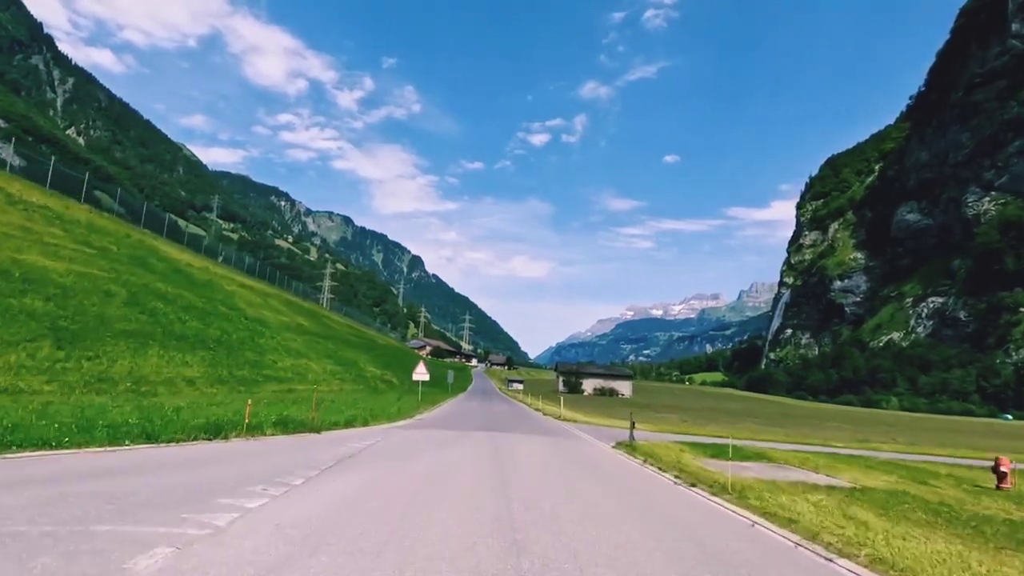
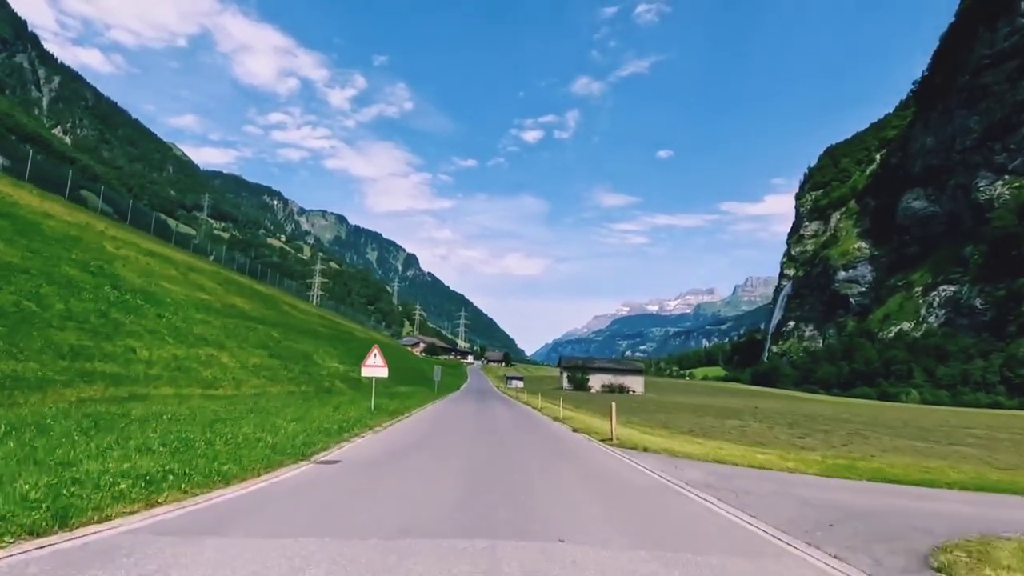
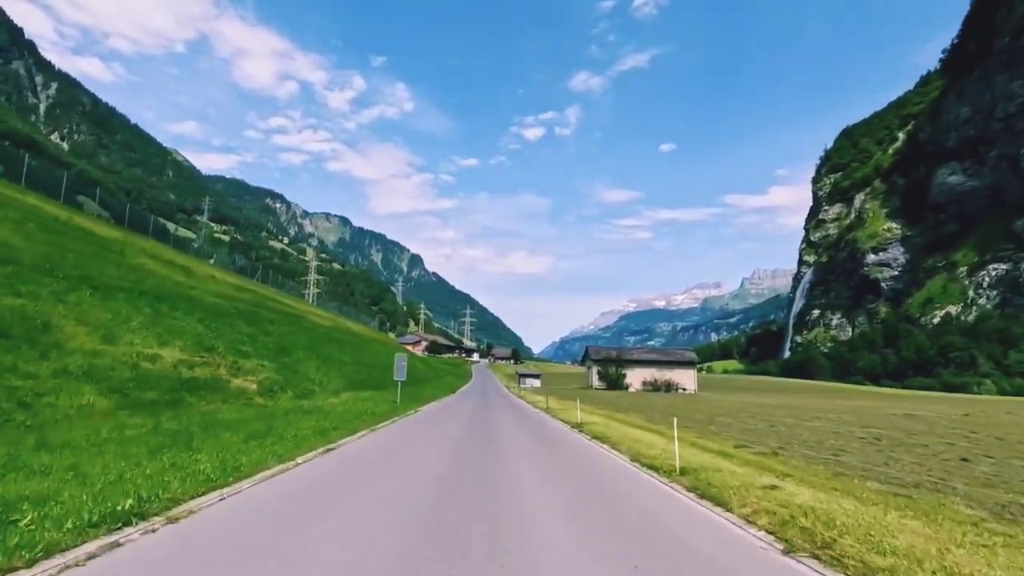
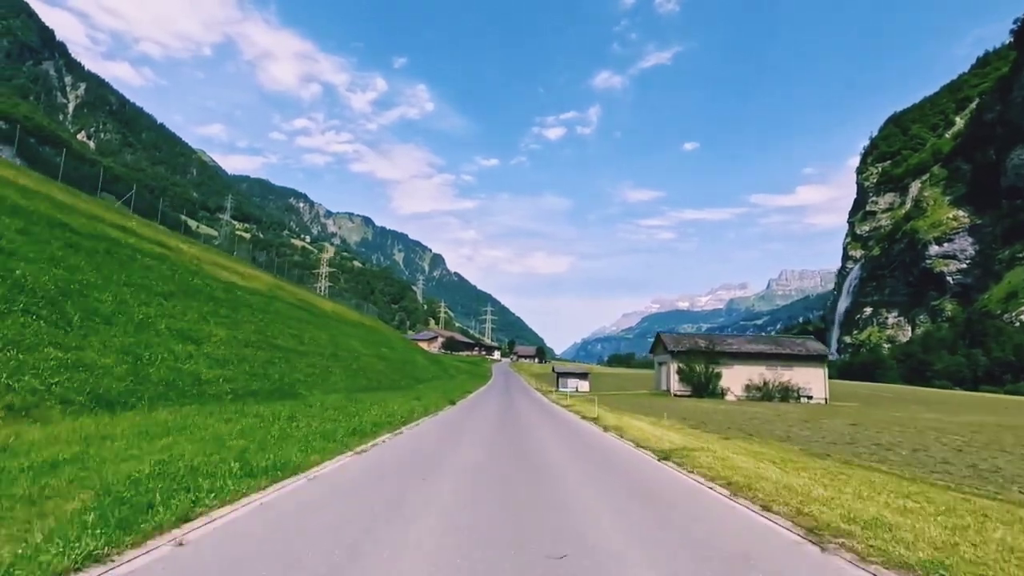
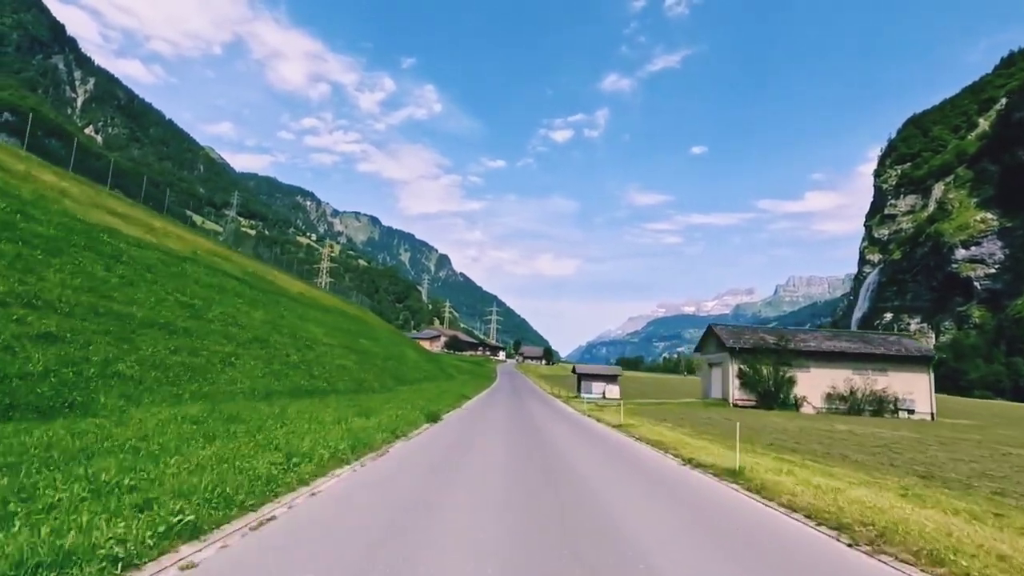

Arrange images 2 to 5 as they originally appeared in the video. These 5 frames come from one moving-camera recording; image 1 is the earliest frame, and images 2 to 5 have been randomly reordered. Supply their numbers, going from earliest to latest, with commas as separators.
2, 3, 4, 5
